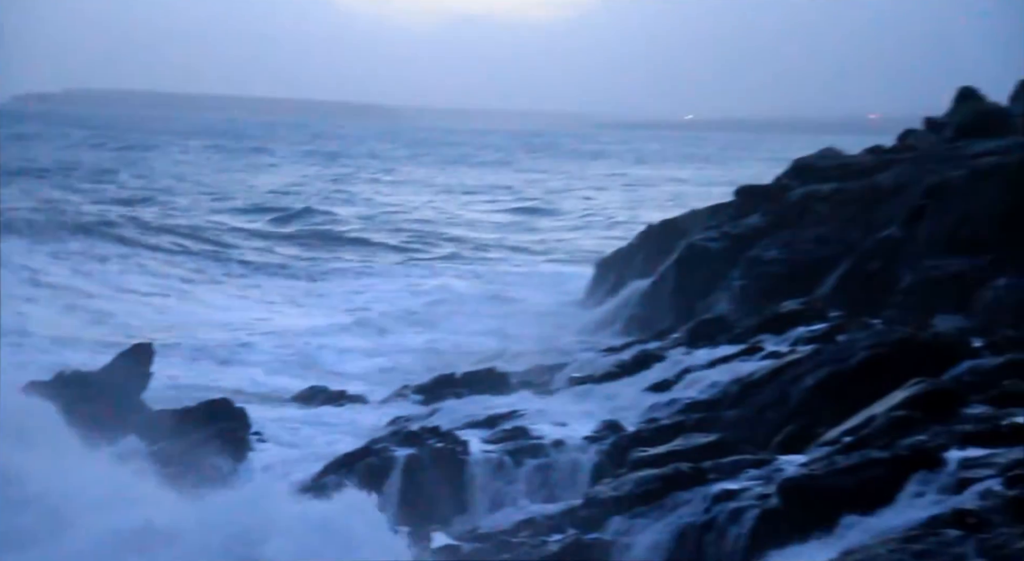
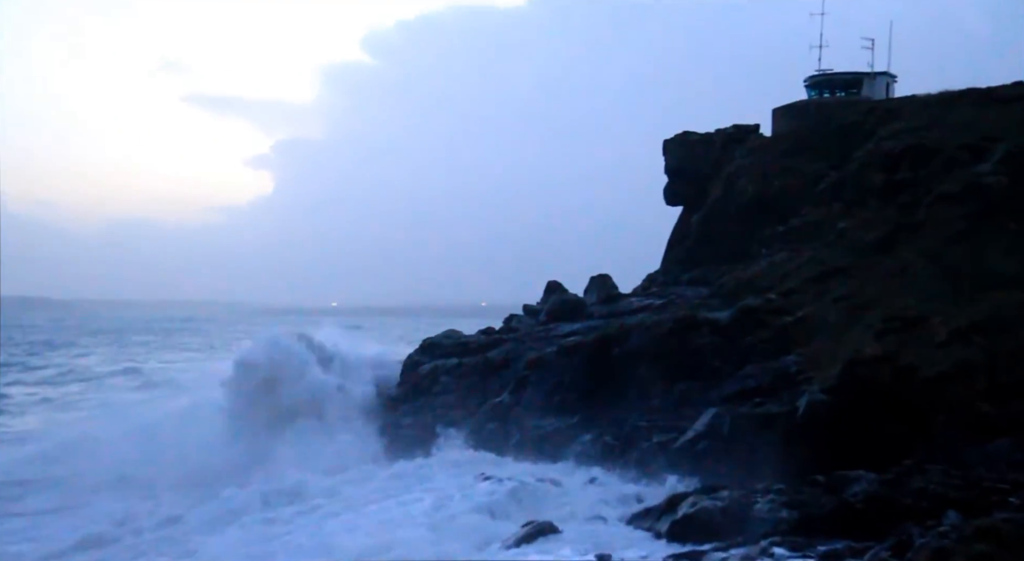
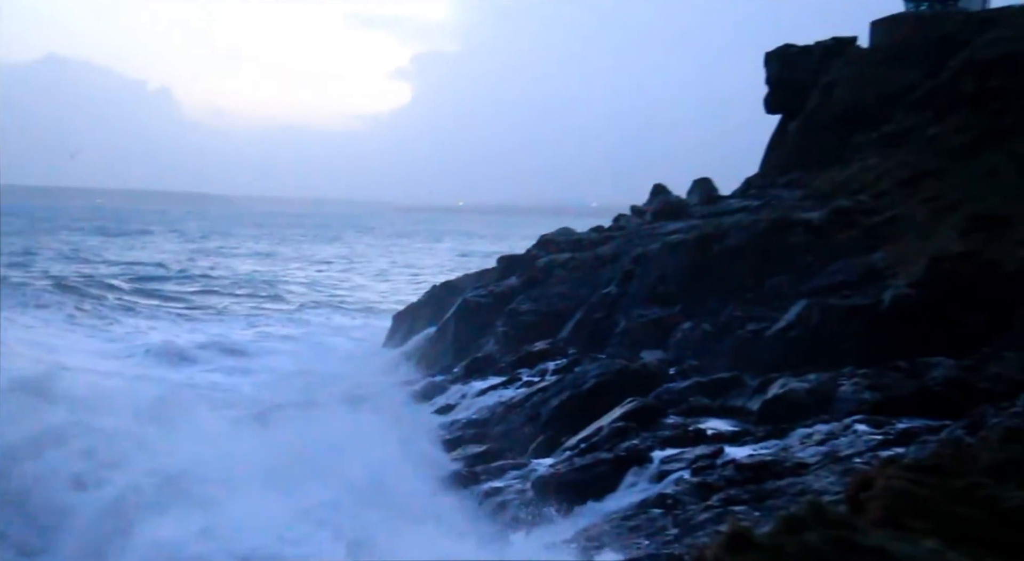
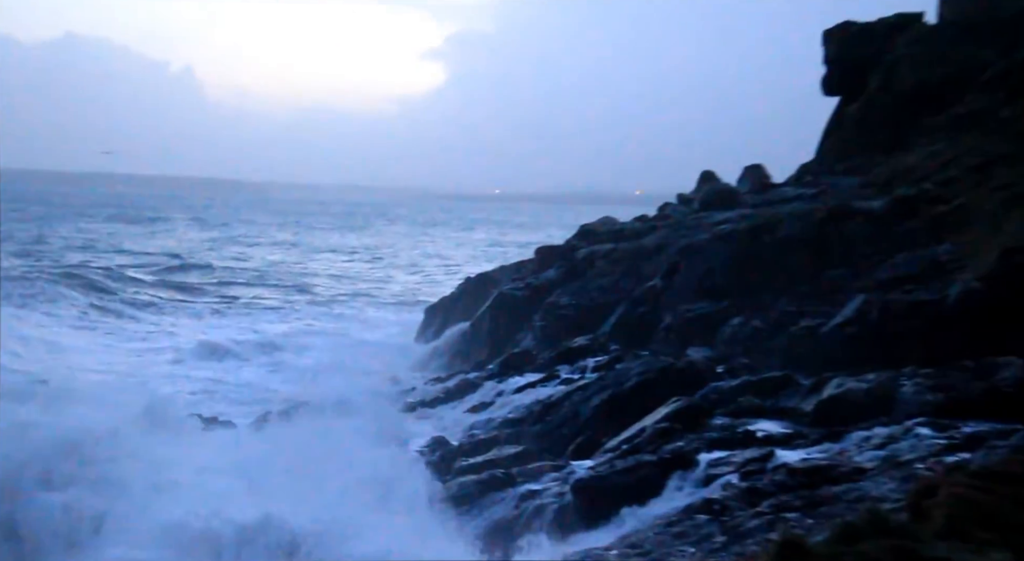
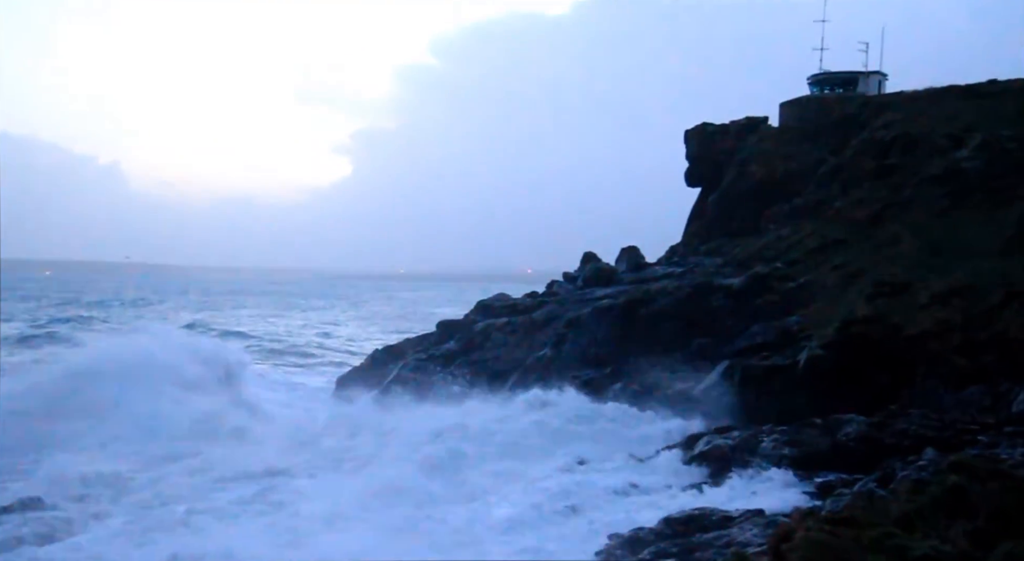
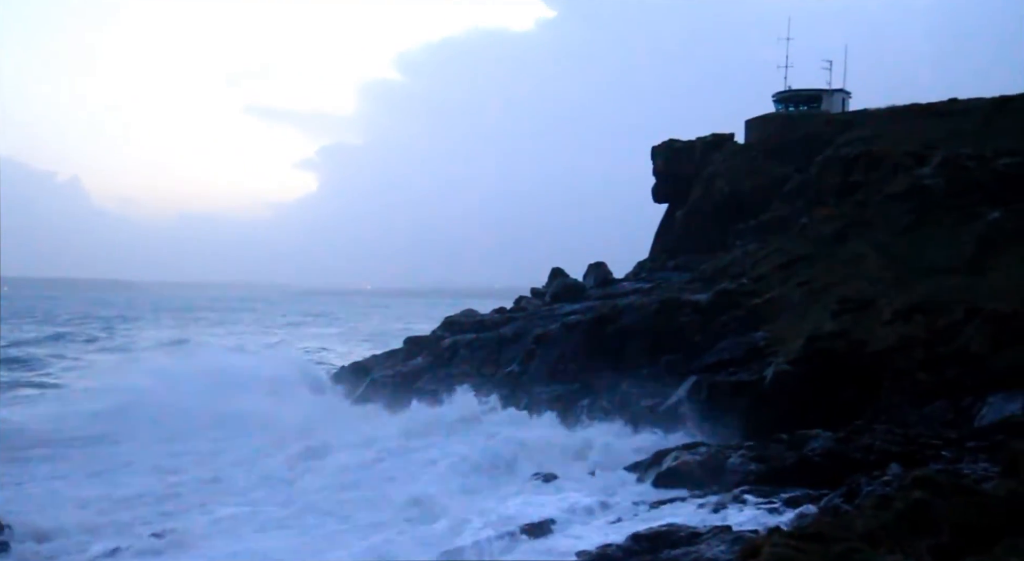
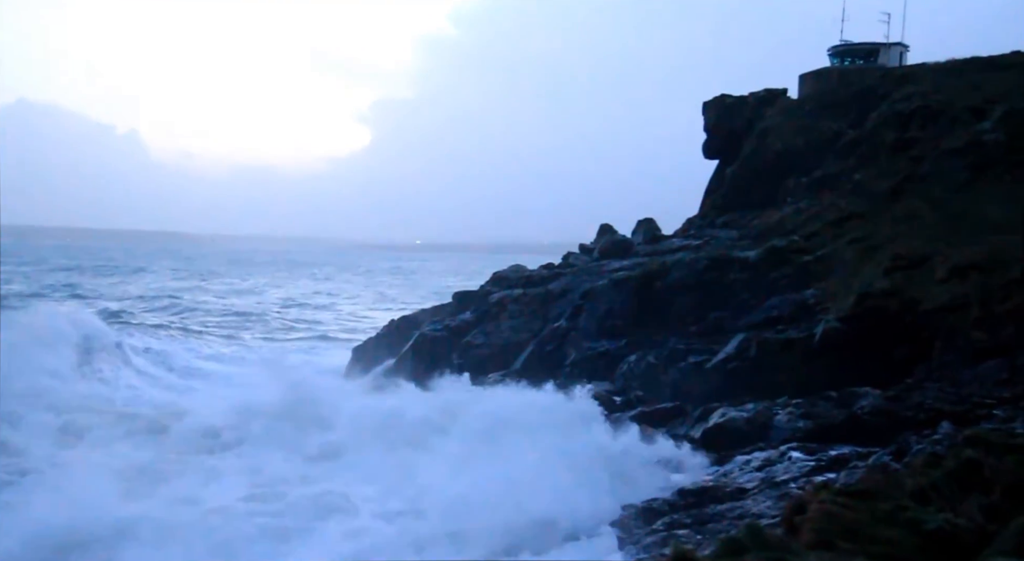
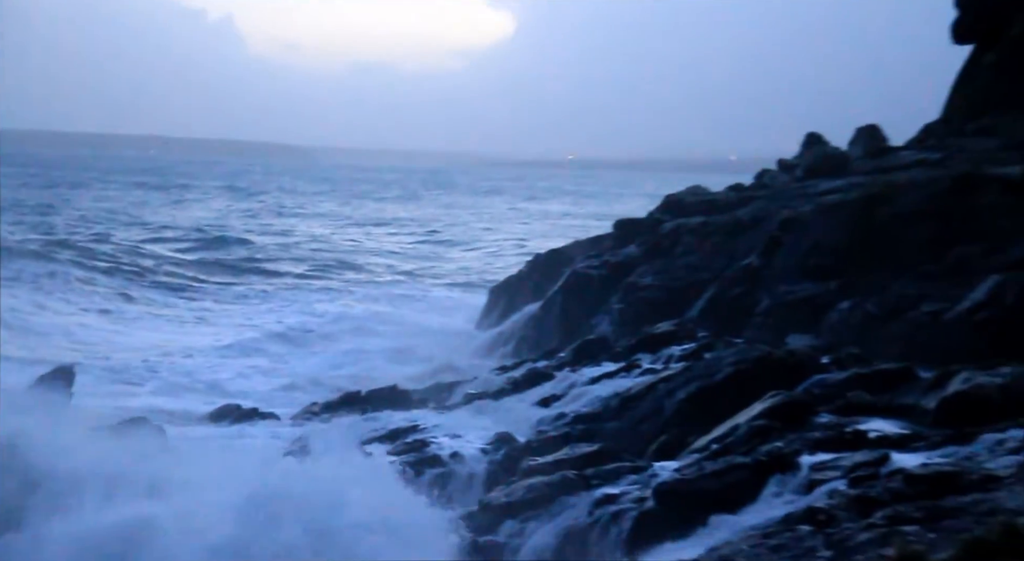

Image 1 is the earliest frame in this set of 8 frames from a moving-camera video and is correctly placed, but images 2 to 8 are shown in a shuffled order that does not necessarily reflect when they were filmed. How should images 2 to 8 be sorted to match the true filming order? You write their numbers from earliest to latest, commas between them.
8, 4, 3, 7, 5, 6, 2
